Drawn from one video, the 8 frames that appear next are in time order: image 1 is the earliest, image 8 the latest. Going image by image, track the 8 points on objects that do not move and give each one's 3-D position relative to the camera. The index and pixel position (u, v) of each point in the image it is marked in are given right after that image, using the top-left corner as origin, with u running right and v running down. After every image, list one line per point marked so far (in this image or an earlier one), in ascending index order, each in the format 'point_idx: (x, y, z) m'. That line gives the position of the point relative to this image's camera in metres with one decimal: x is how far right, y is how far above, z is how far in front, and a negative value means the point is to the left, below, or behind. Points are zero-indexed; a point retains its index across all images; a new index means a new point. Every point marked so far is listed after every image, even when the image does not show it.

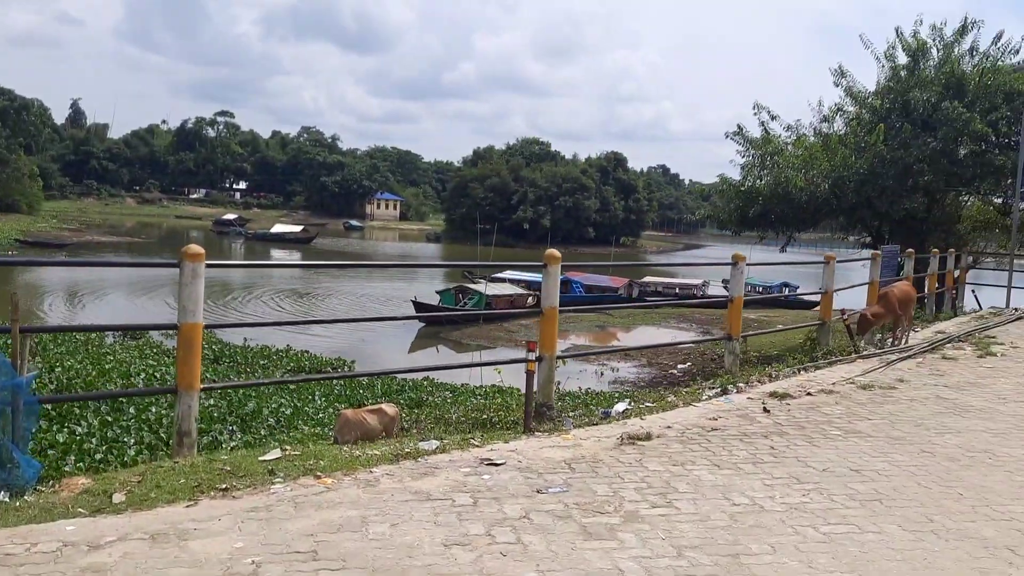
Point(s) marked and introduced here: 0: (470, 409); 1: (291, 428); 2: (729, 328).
0: (-0.6, -1.7, +11.1) m
1: (-2.9, -1.8, +10.0) m
2: (+1.6, -0.3, +5.8) m
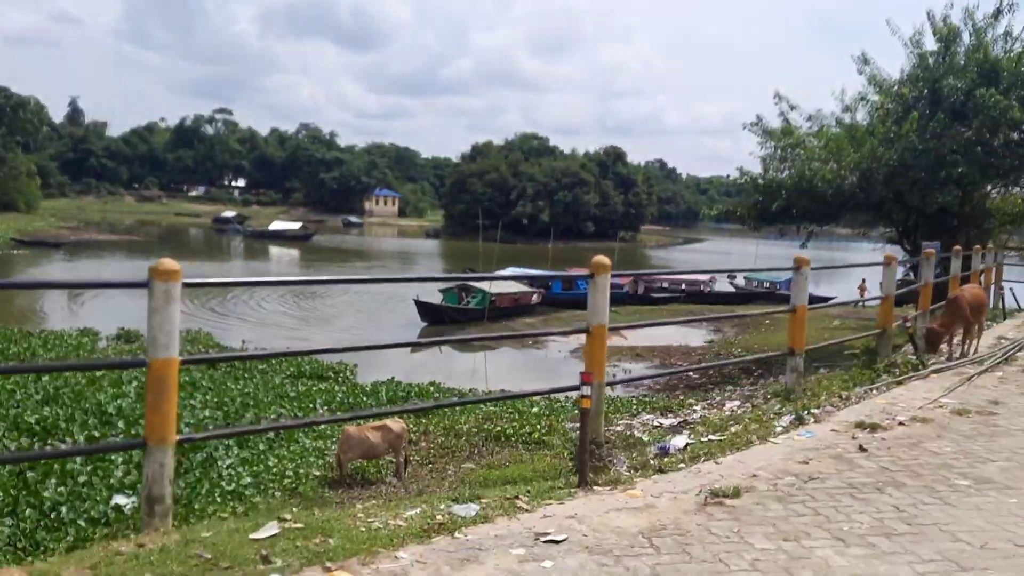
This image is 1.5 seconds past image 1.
0: (-0.4, -1.8, +10.4) m
1: (-2.6, -1.8, +9.3) m
2: (+1.8, -0.4, +5.0) m
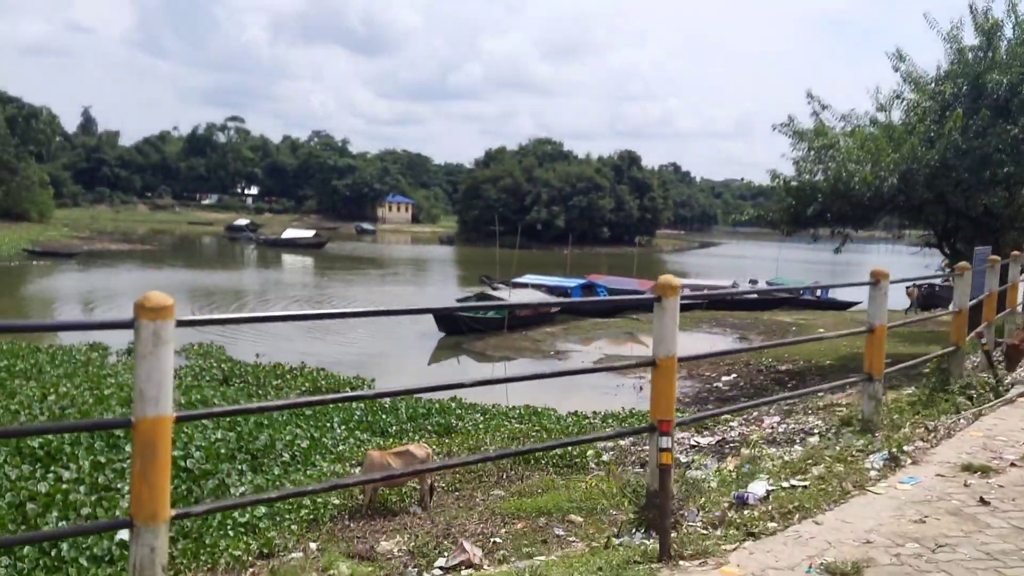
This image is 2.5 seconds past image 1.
0: (-0.1, -1.9, +9.9) m
1: (-2.3, -2.0, +8.8) m
2: (+2.1, -0.5, +4.5) m
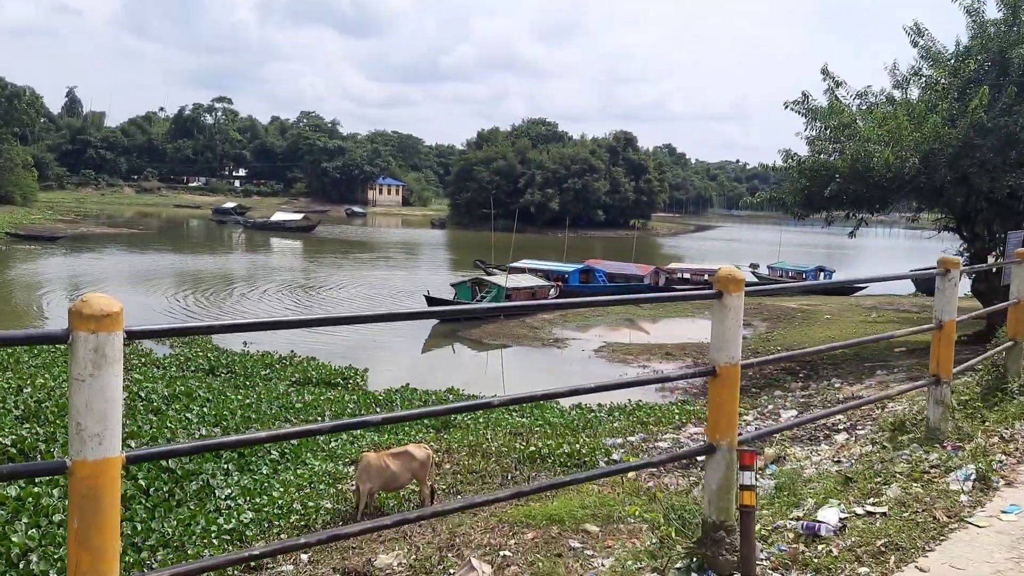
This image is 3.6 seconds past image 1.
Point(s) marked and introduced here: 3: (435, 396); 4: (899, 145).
0: (0.0, -1.7, +9.3) m
1: (-2.3, -1.9, +8.3) m
2: (+2.2, -0.4, +4.0) m
3: (-1.2, -1.6, +11.6) m
4: (+5.8, +2.1, +11.7) m
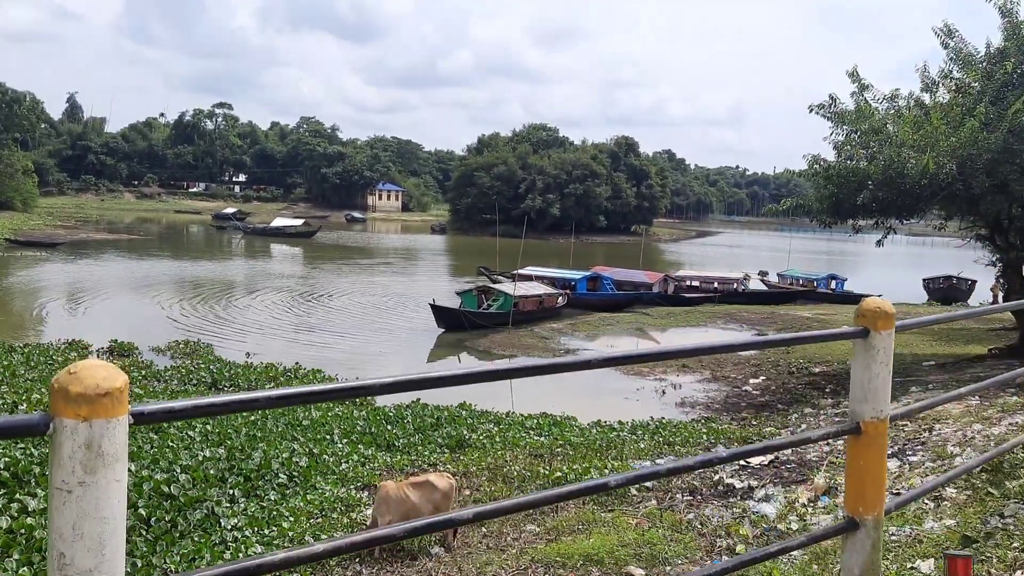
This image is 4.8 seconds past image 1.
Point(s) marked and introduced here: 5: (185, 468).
0: (+0.2, -1.9, +8.8) m
1: (-2.0, -2.0, +7.7) m
2: (+2.4, -0.5, +3.4) m
3: (-0.9, -1.7, +11.0) m
4: (+6.0, +2.0, +11.2) m
5: (-3.1, -1.7, +7.4) m
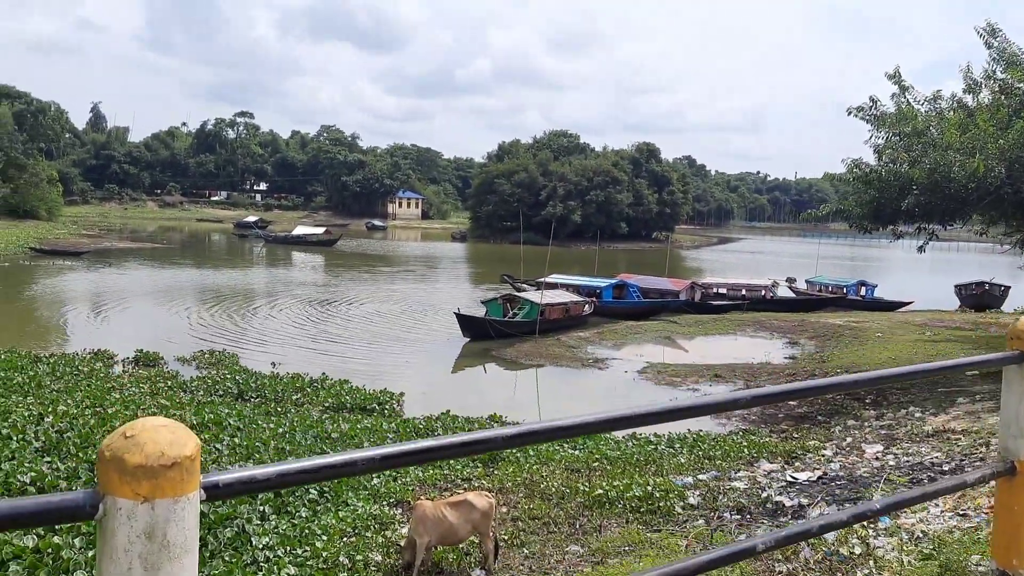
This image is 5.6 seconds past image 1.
0: (+0.6, -2.0, +8.5) m
1: (-1.7, -2.1, +7.5) m
2: (+2.7, -0.6, +3.1) m
3: (-0.5, -1.9, +10.8) m
4: (+6.5, +1.9, +10.8) m
5: (-2.8, -1.8, +7.2) m
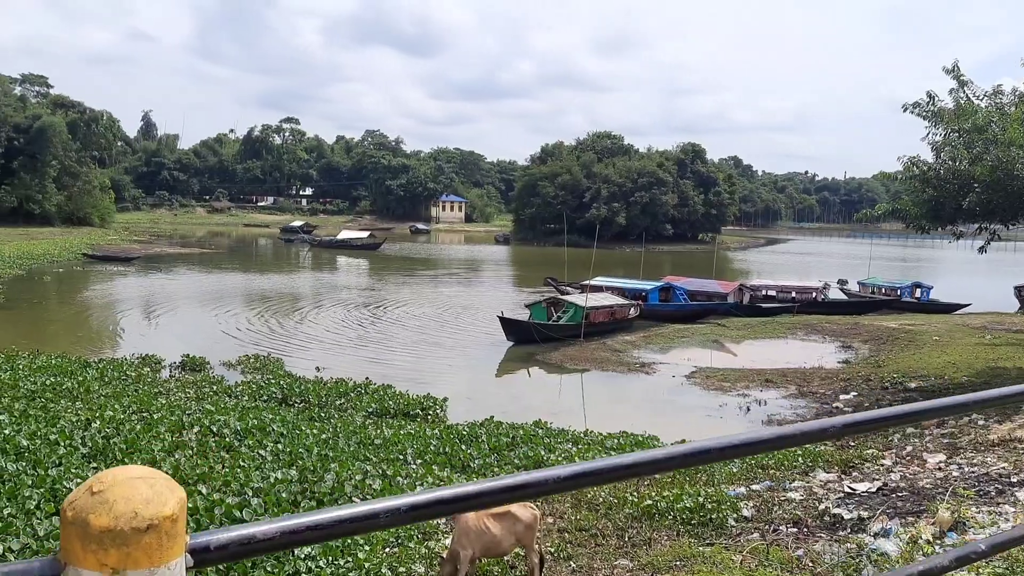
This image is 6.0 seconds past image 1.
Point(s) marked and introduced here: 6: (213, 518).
0: (+1.1, -2.0, +8.3) m
1: (-1.2, -2.1, +7.4) m
2: (+2.8, -0.6, +2.8) m
3: (+0.1, -1.9, +10.6) m
4: (+7.1, +1.8, +10.2) m
5: (-2.3, -1.9, +7.1) m
6: (-2.4, -1.9, +6.4) m
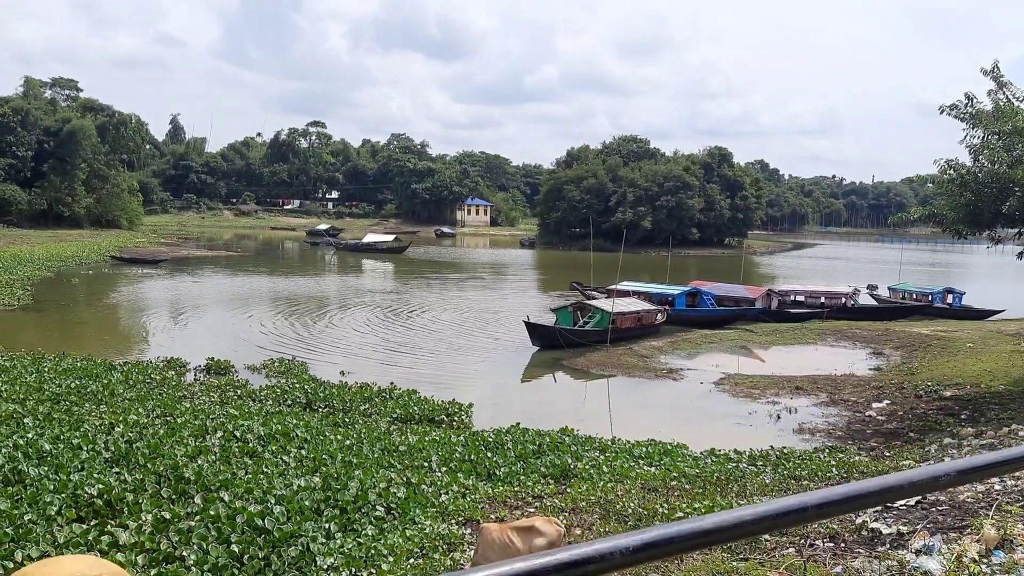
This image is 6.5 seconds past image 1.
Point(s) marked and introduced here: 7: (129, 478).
0: (+1.3, -2.1, +8.1) m
1: (-1.0, -2.2, +7.3) m
2: (+3.0, -0.6, +2.6) m
3: (+0.5, -2.0, +10.5) m
4: (+7.4, +1.7, +9.9) m
5: (-2.1, -1.9, +7.1) m
6: (-2.2, -1.9, +6.3) m
7: (-3.6, -1.8, +7.4) m
